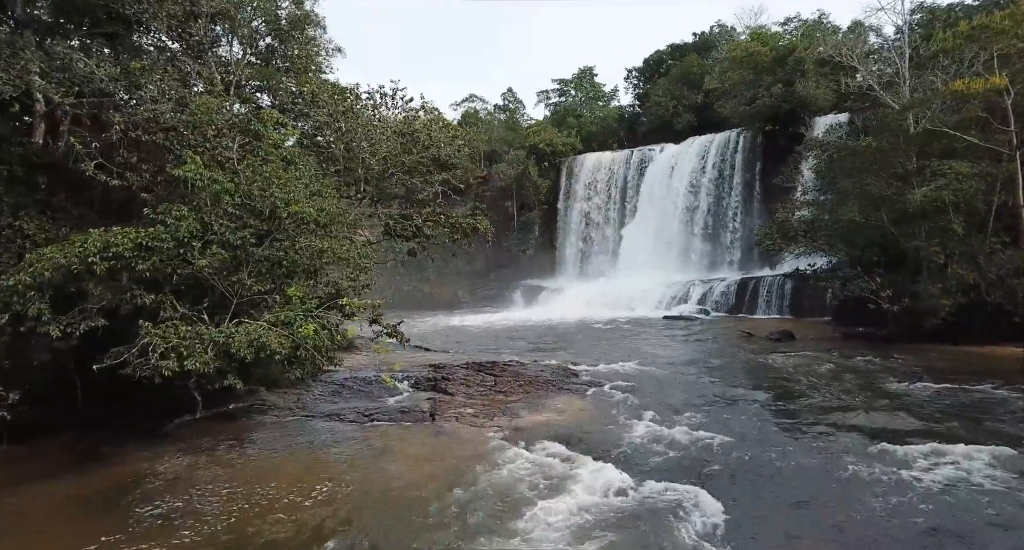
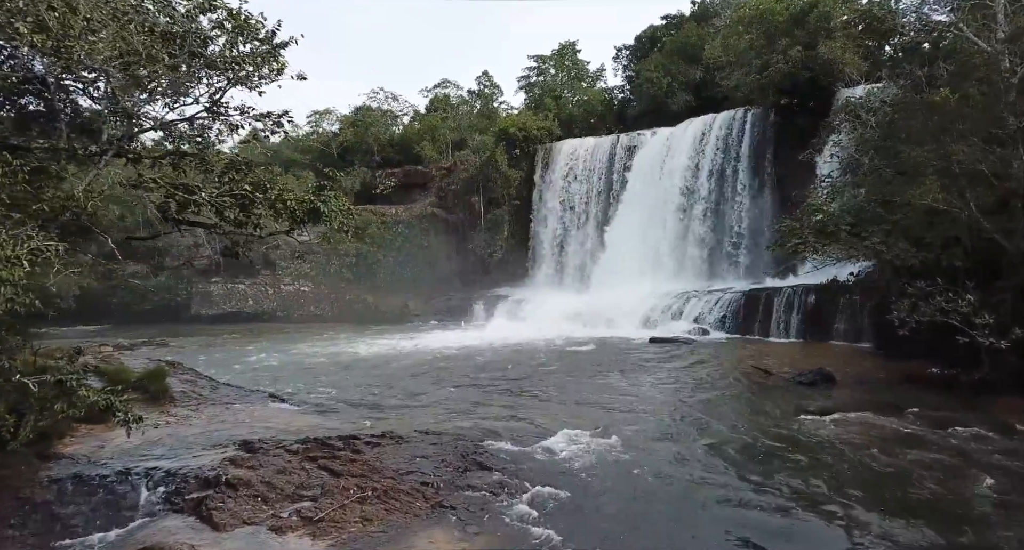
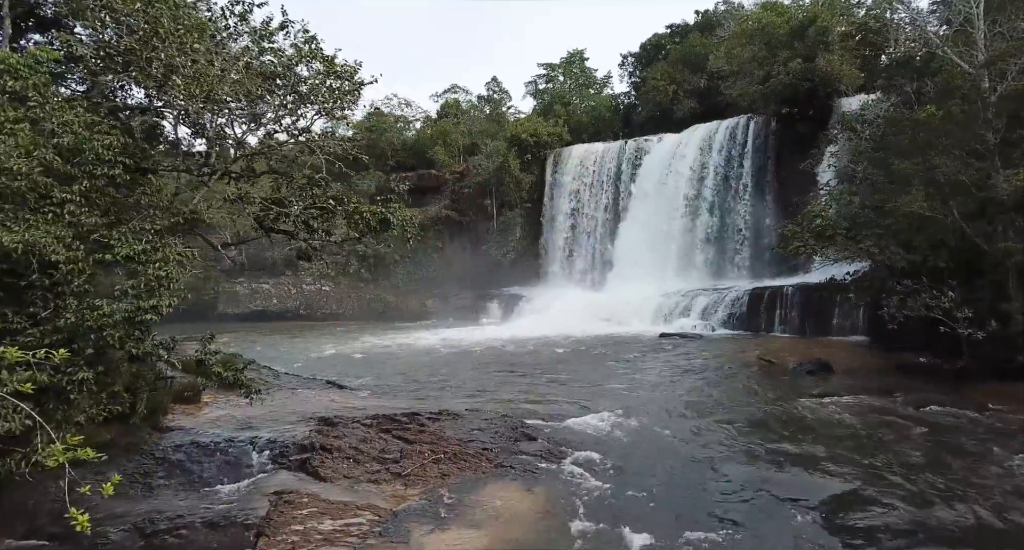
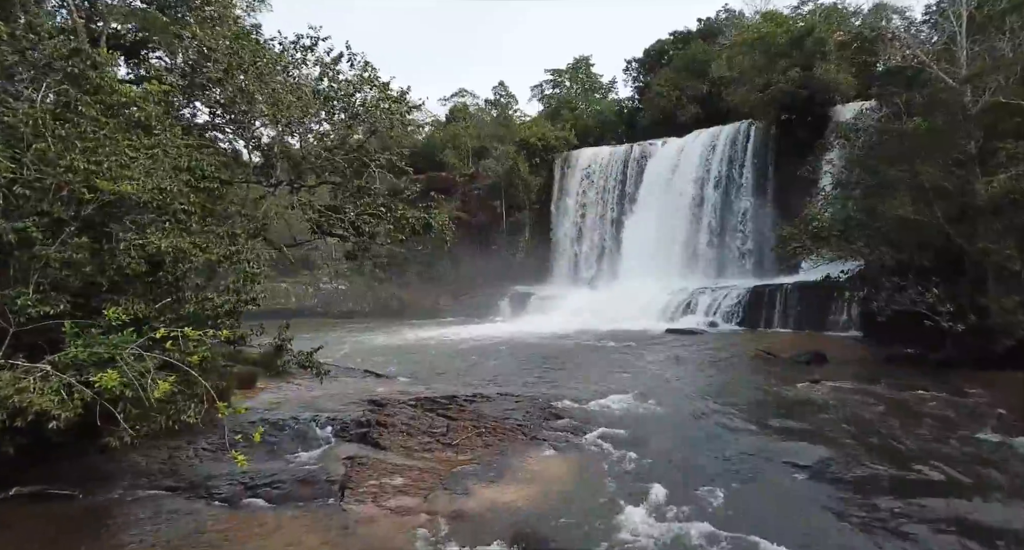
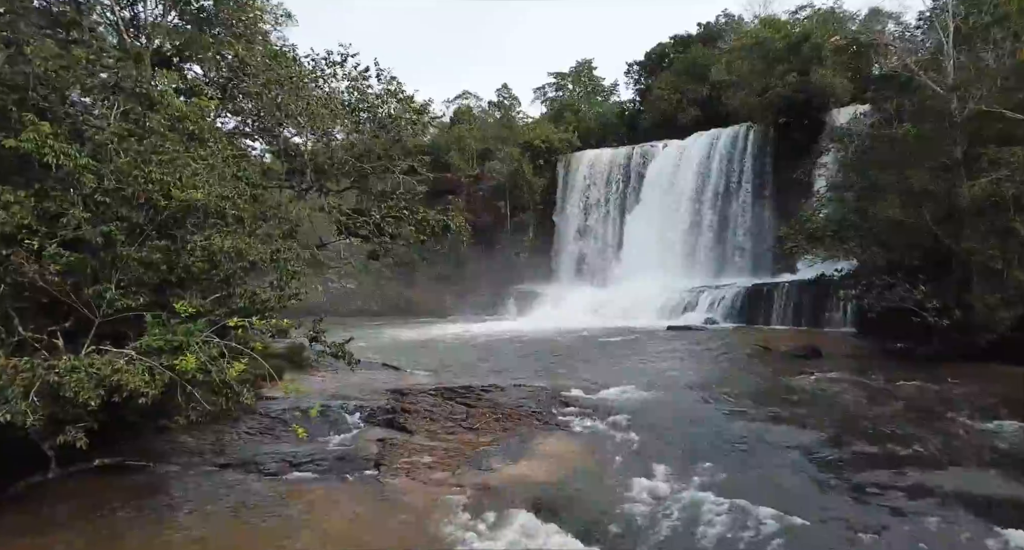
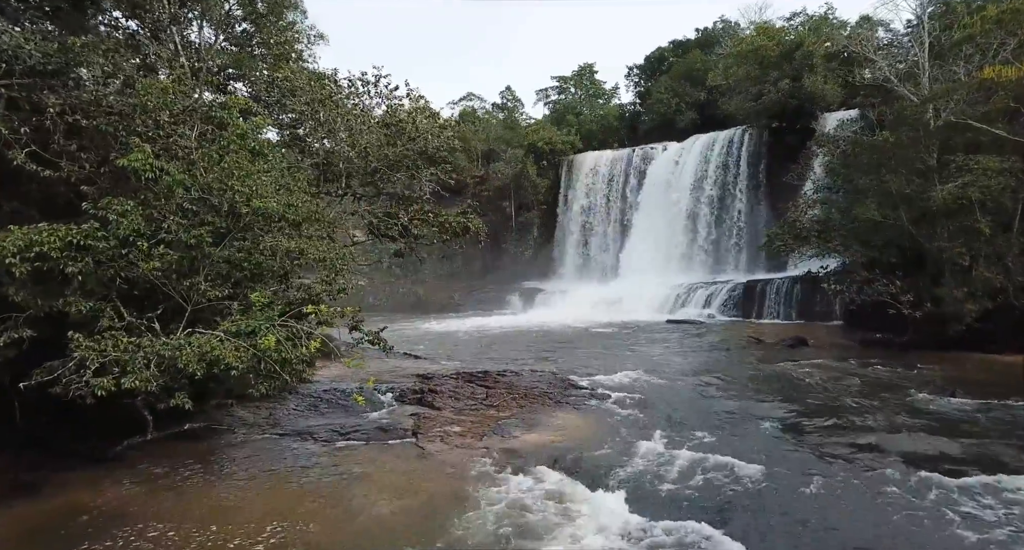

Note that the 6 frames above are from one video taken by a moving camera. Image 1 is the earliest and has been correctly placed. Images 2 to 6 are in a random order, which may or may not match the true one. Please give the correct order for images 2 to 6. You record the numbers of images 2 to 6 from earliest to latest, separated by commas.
6, 5, 4, 3, 2
